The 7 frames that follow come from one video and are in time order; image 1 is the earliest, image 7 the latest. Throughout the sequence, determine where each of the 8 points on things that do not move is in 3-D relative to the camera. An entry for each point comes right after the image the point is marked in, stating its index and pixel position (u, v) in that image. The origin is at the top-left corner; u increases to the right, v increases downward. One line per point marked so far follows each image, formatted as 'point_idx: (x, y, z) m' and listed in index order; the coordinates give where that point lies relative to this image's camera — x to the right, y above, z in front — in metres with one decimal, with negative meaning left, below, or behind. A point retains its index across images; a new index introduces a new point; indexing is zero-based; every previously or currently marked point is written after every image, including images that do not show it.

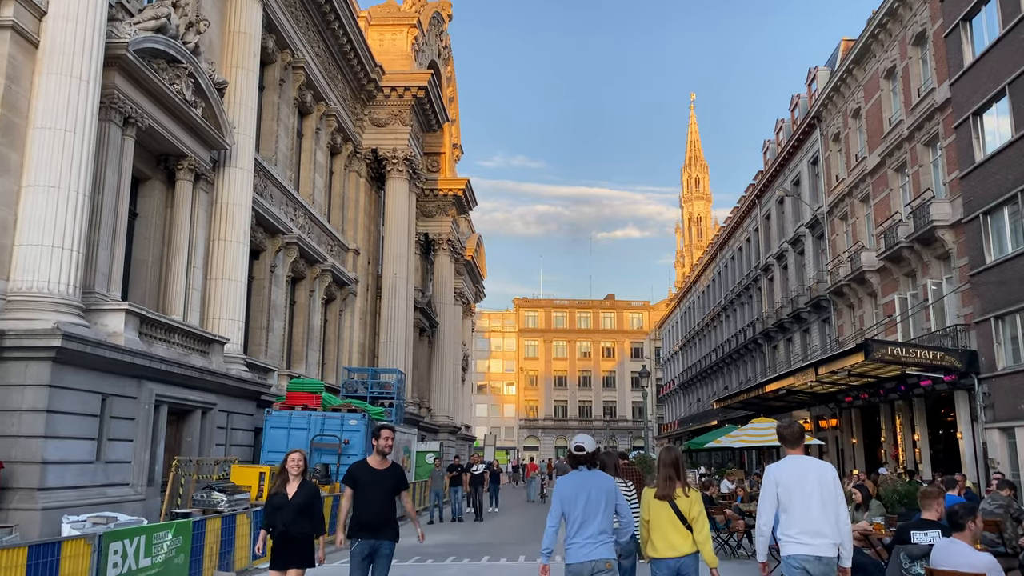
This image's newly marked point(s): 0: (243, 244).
0: (-6.1, +1.0, +19.5) m
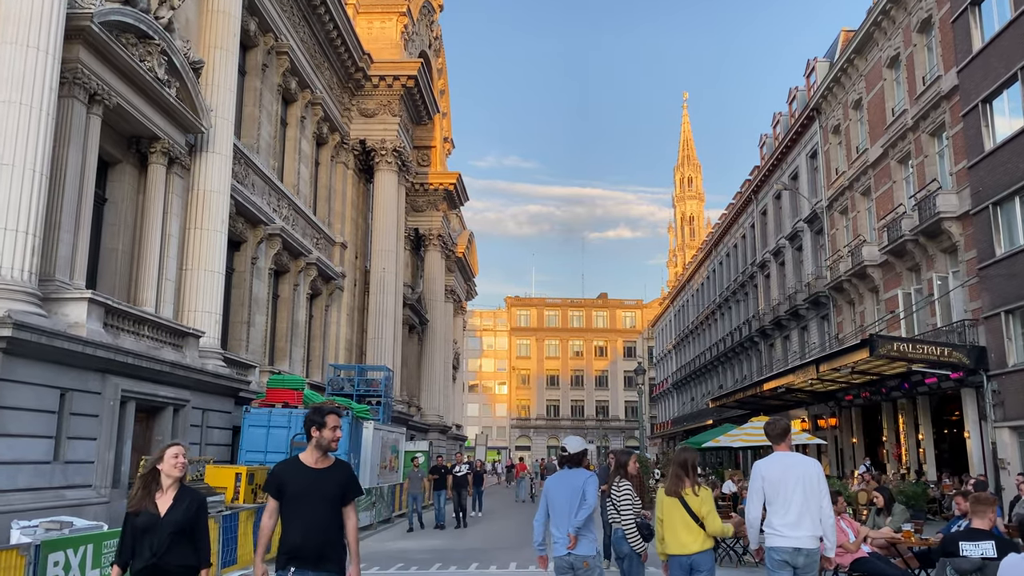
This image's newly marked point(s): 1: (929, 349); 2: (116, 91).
0: (-6.3, +1.2, +18.5) m
1: (+9.7, -1.4, +19.9) m
2: (-6.9, +3.4, +14.9) m
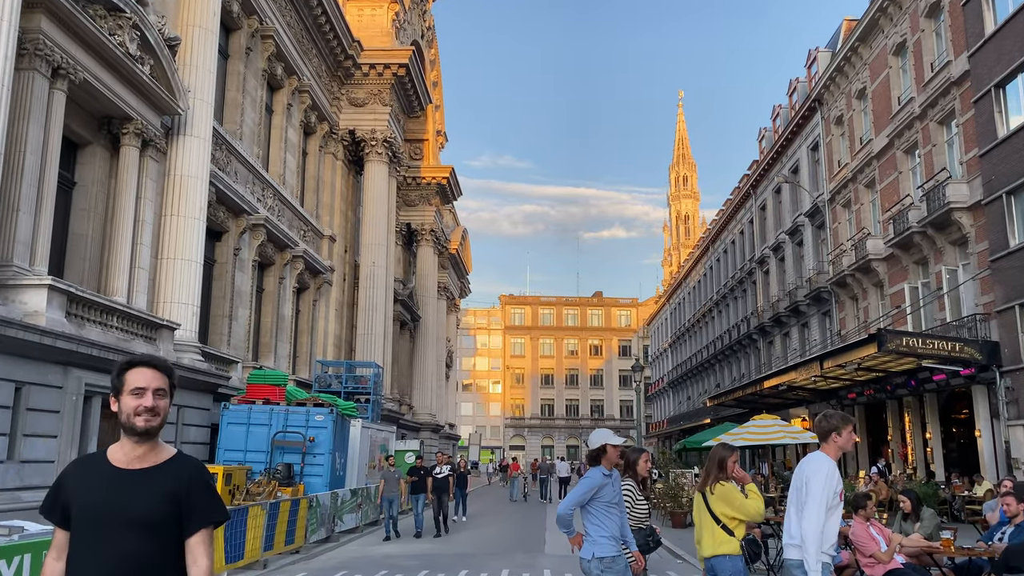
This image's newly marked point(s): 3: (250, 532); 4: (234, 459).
0: (-6.5, +1.4, +17.6) m
1: (+9.6, -1.3, +19.1) m
2: (-7.0, +3.6, +14.0) m
3: (-3.7, -3.5, +12.0) m
4: (-5.6, -3.4, +17.1) m
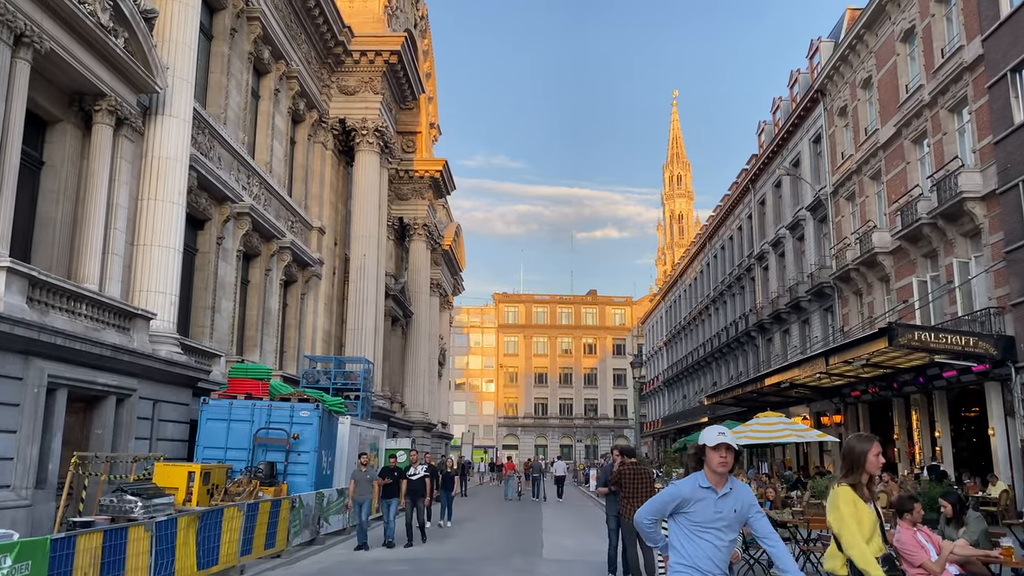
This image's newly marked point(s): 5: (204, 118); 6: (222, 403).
0: (-6.5, +1.6, +16.7) m
1: (+9.5, -1.1, +18.3) m
2: (-7.1, +3.9, +13.0) m
3: (-3.8, -3.2, +11.1) m
4: (-5.7, -3.2, +16.2) m
5: (-7.2, +4.0, +20.0) m
6: (-5.6, -2.2, +16.5) m
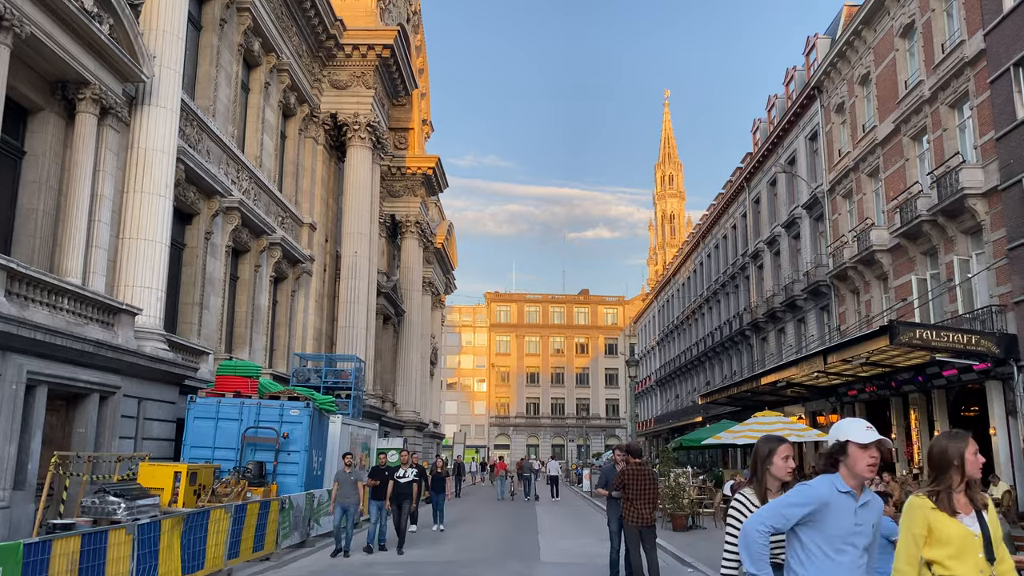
0: (-6.6, +1.7, +16.2) m
1: (+9.4, -1.0, +18.0) m
2: (-7.1, +4.0, +12.6) m
3: (-3.8, -3.2, +10.7) m
4: (-5.8, -3.1, +15.7) m
5: (-7.3, +4.1, +19.5) m
6: (-5.7, -2.1, +16.1) m
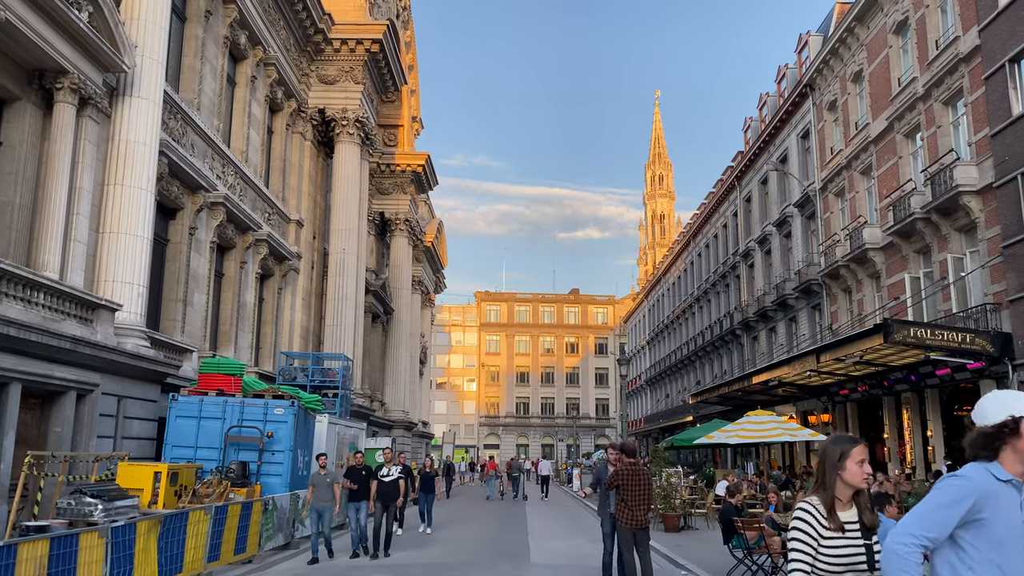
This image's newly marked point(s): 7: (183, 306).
0: (-6.8, +1.8, +15.8) m
1: (+9.2, -1.0, +17.8) m
2: (-7.3, +4.1, +12.2) m
3: (-3.9, -3.1, +10.4) m
4: (-6.0, -3.0, +15.4) m
5: (-7.5, +4.2, +19.1) m
6: (-5.9, -2.1, +15.7) m
7: (-7.6, -0.4, +19.7) m
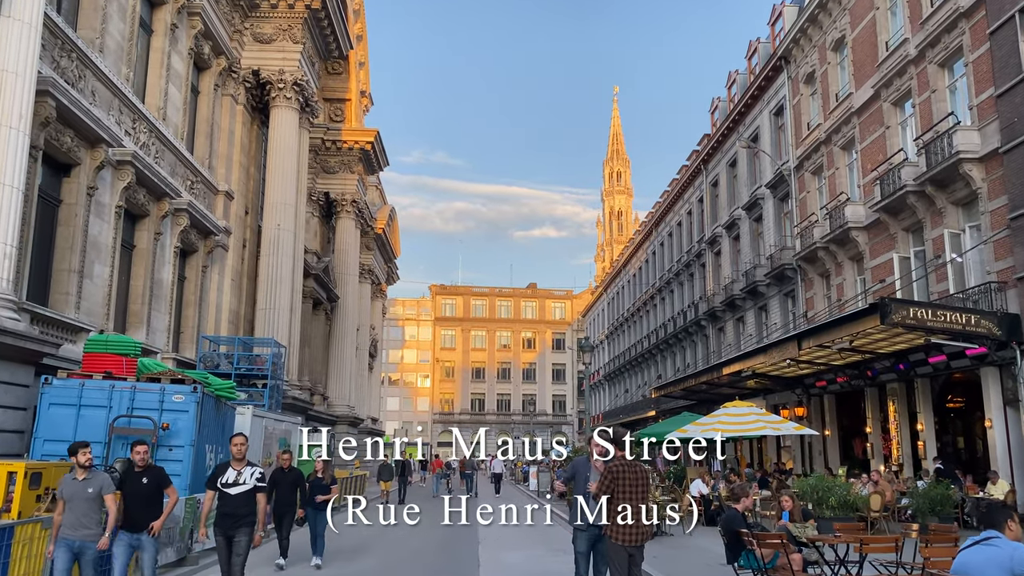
0: (-7.6, +2.4, +13.0) m
1: (+8.3, -0.5, +15.8) m
2: (-7.8, +4.7, +9.4) m
3: (-4.5, -2.5, +7.7) m
4: (-6.8, -2.5, +12.6) m
5: (-8.5, +4.8, +16.3) m
6: (-6.7, -1.5, +12.9) m
7: (-8.6, +0.2, +16.9) m
